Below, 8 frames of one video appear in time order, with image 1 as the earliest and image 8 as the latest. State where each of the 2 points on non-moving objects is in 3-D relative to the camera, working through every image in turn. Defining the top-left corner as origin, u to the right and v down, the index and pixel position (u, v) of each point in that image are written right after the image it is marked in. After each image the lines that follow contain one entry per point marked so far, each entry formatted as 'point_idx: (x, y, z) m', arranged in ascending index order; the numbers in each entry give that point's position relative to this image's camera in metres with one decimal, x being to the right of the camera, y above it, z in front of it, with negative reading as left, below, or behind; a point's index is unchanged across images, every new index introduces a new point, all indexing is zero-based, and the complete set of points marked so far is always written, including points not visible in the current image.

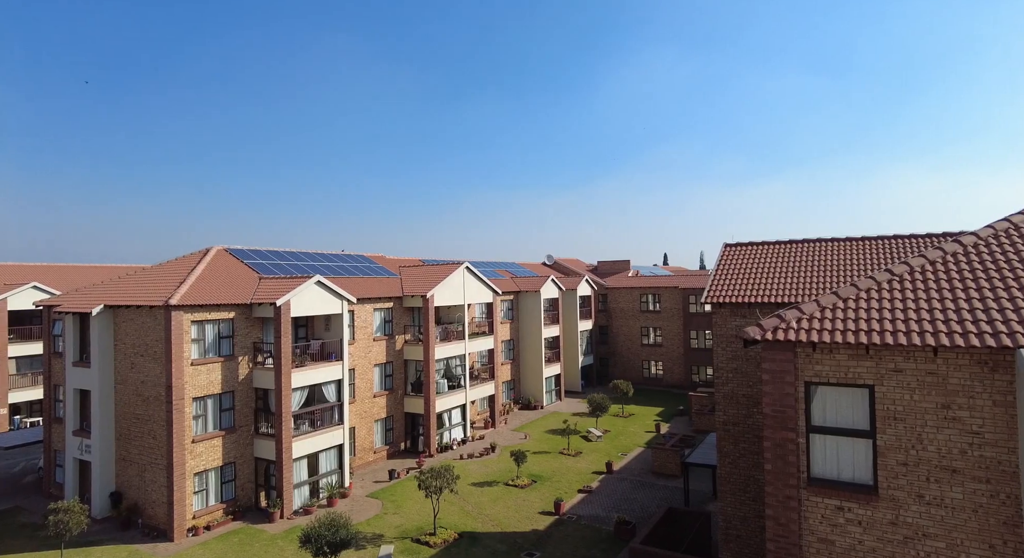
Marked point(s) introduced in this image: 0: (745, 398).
0: (+6.0, -3.1, +17.1) m
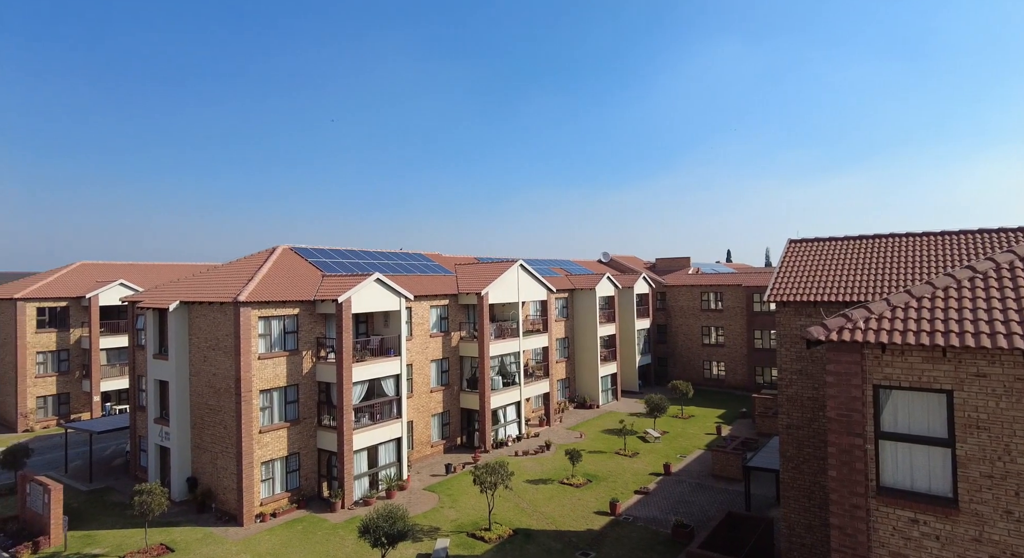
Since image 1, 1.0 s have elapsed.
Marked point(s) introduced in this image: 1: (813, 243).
0: (+7.4, -3.0, +16.4) m
1: (+8.7, +1.0, +19.2) m
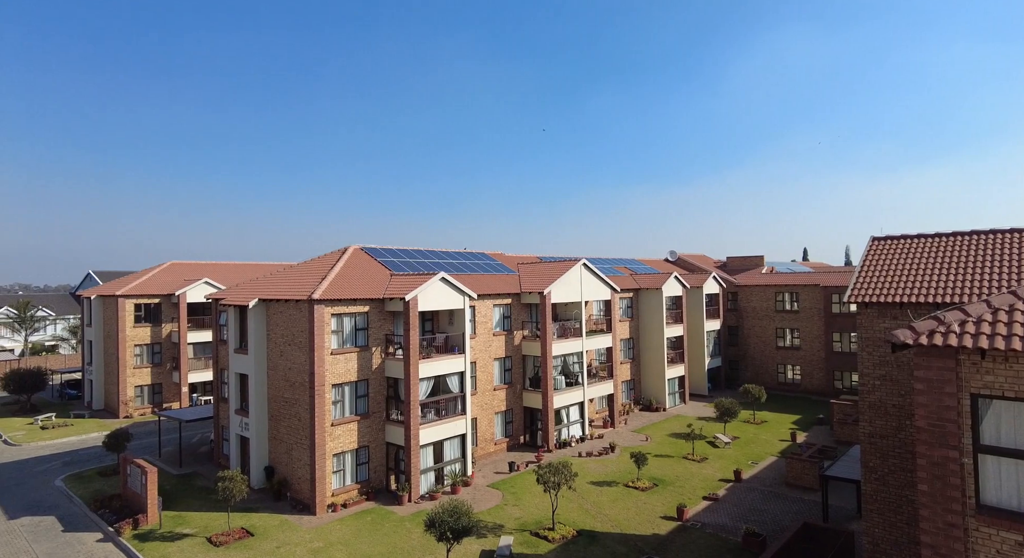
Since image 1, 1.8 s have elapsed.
0: (+8.9, -3.0, +15.4) m
1: (+10.5, +1.1, +18.0) m
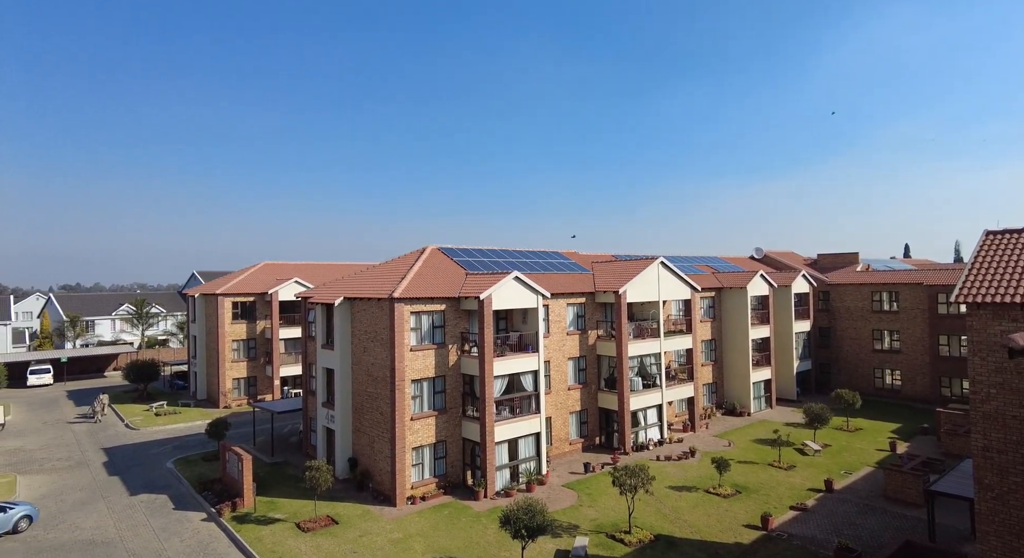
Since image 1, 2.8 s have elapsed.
0: (+10.5, -2.9, +13.9) m
1: (+12.4, +1.1, +16.4) m
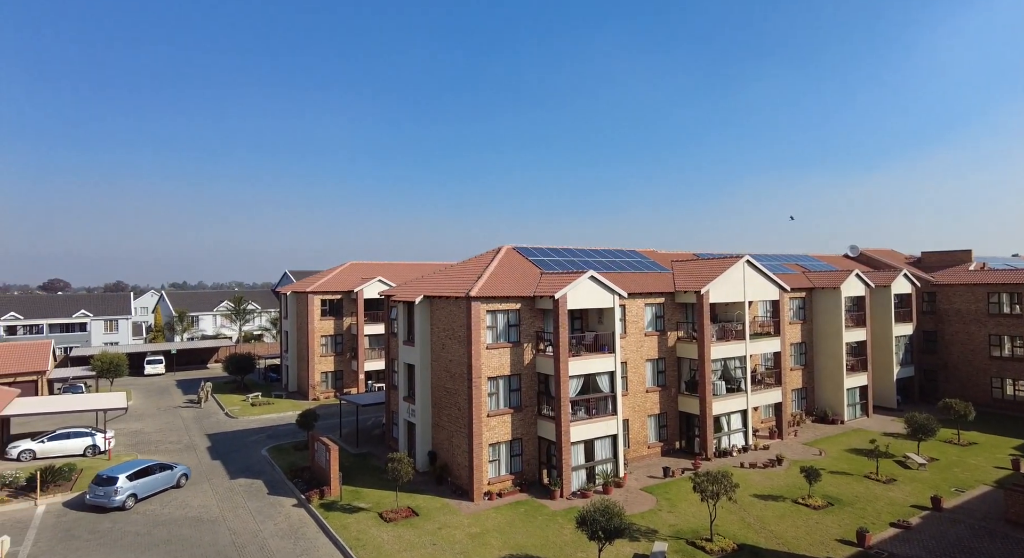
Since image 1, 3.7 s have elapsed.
0: (+12.0, -2.9, +12.2) m
1: (+14.2, +1.1, +14.5) m
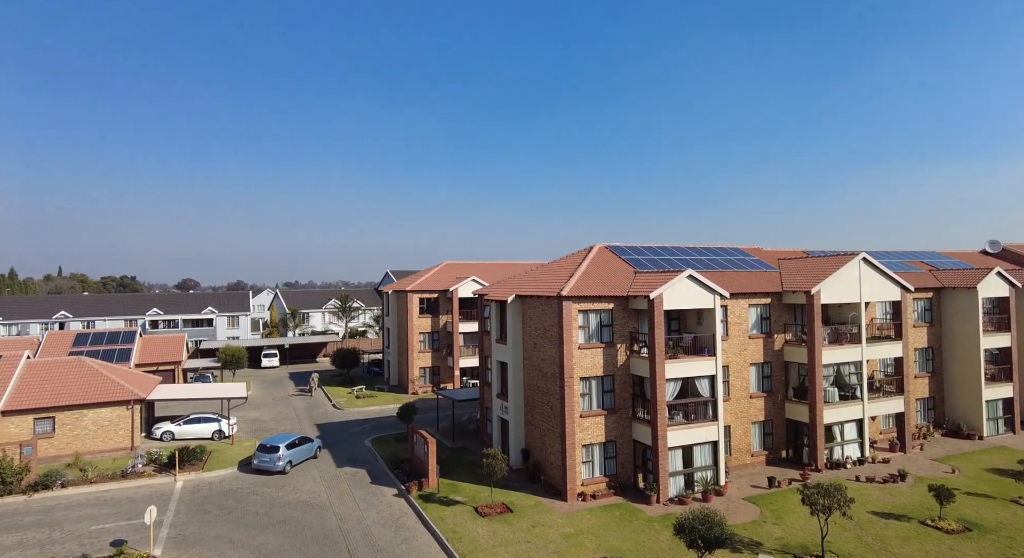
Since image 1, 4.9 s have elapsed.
0: (+13.6, -2.9, +9.6) m
1: (+16.0, +1.2, +11.5) m
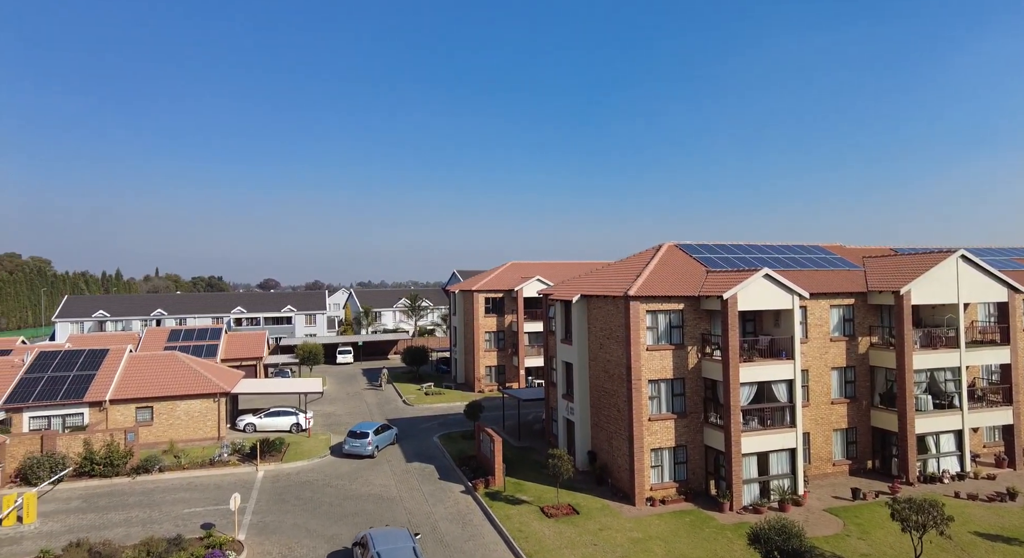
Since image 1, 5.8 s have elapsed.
0: (+14.5, -3.0, +7.2) m
1: (+17.1, +1.1, +8.9) m
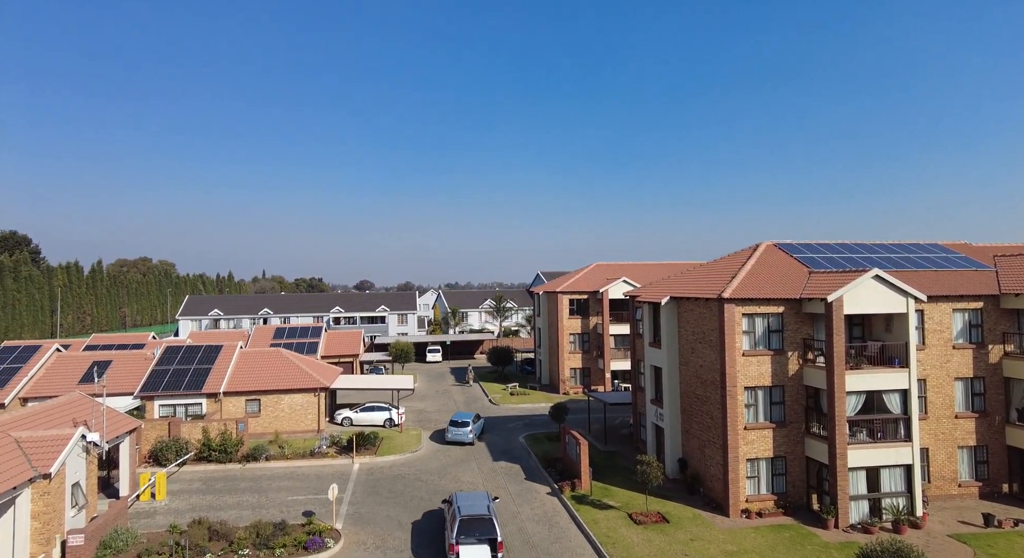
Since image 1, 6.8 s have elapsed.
0: (+15.3, -3.0, +3.4) m
1: (+18.1, +1.1, +4.7) m
